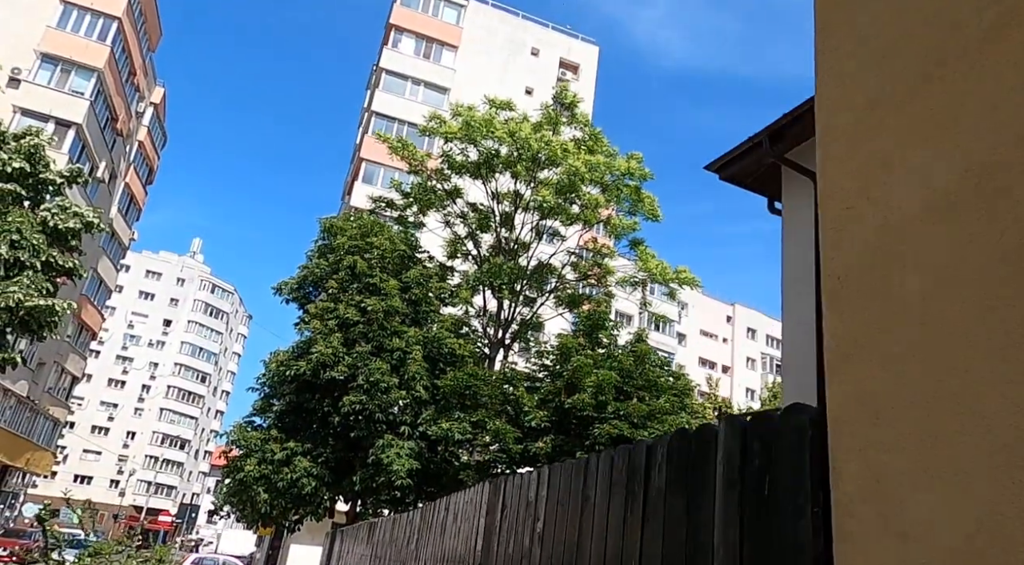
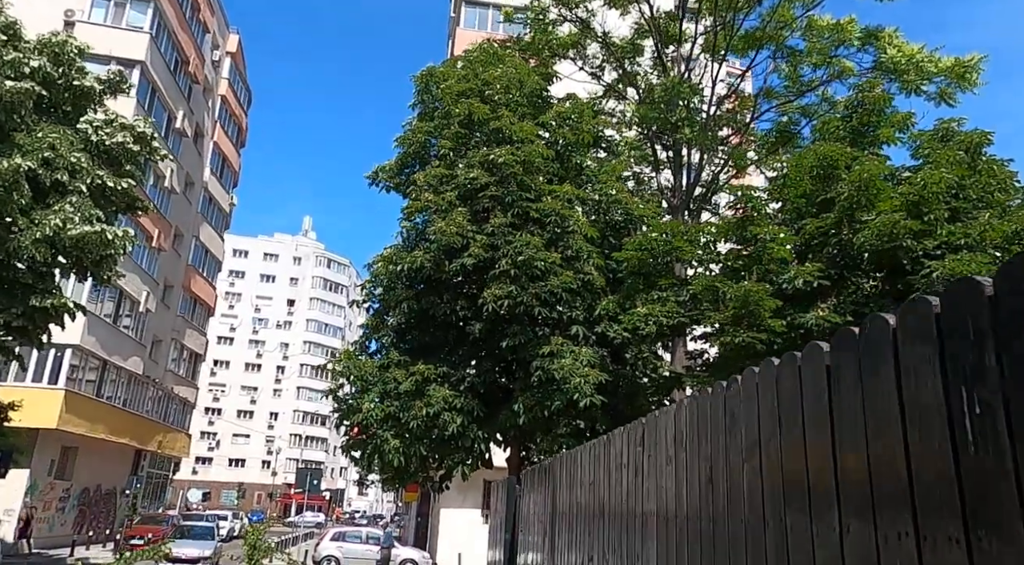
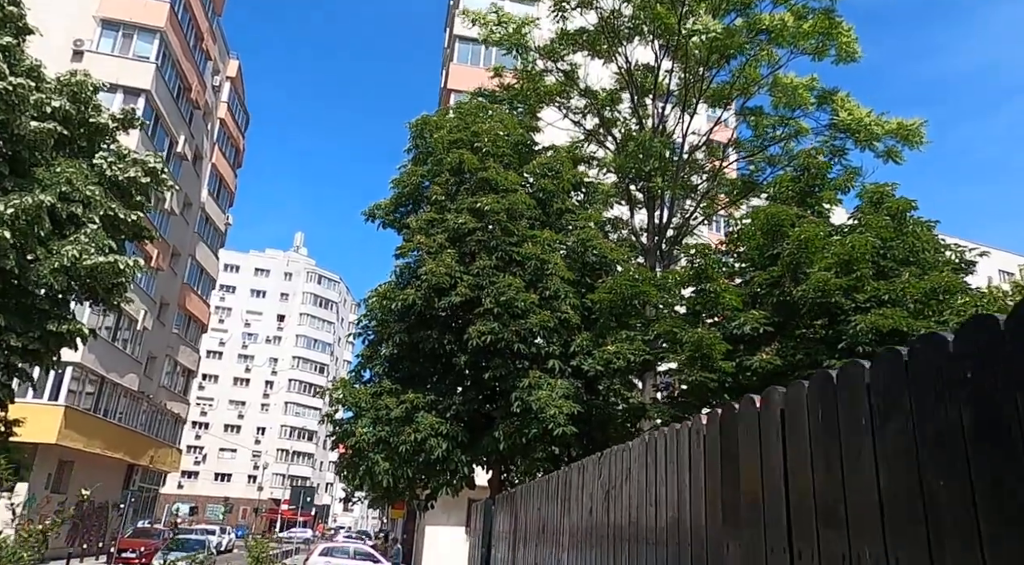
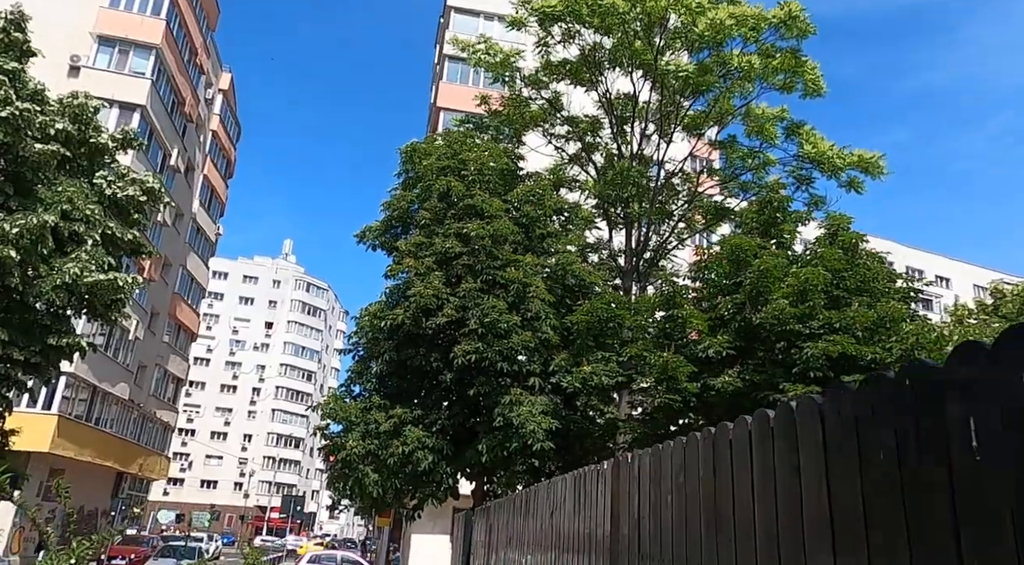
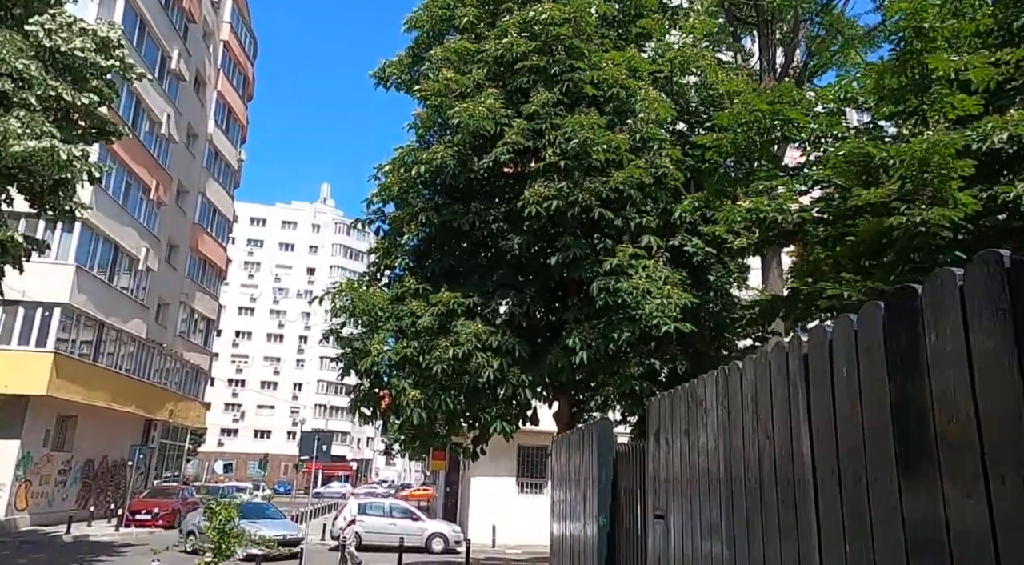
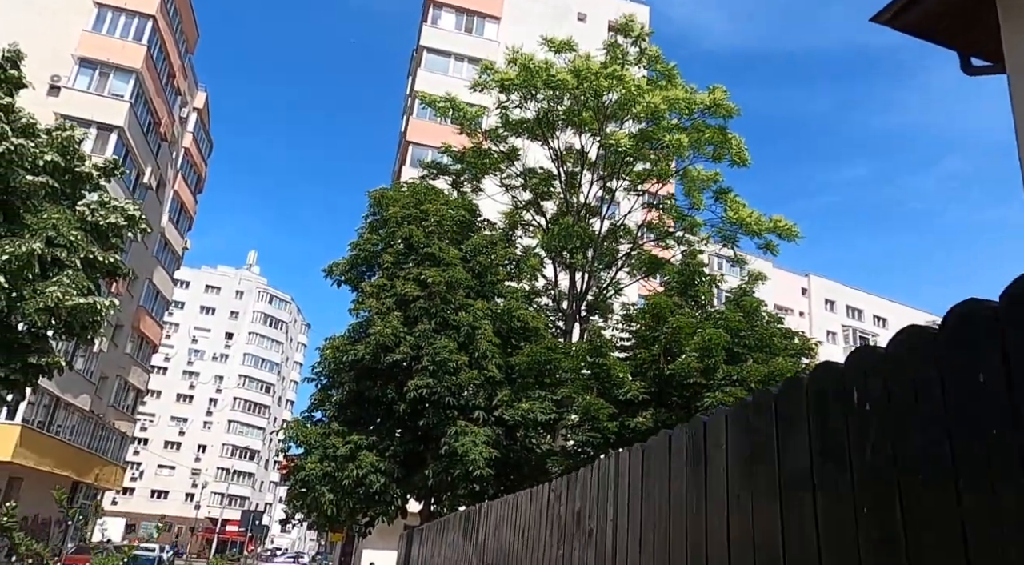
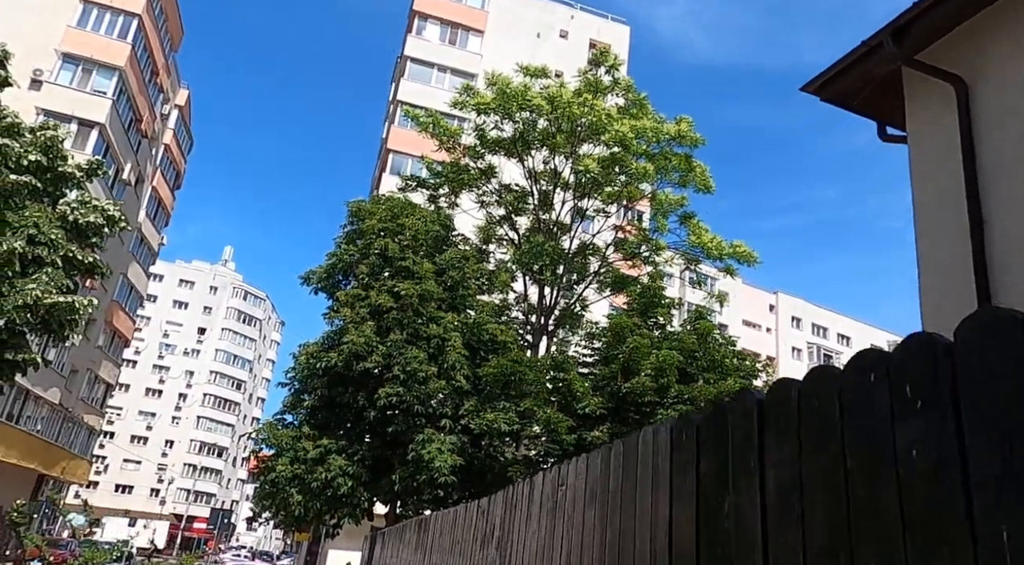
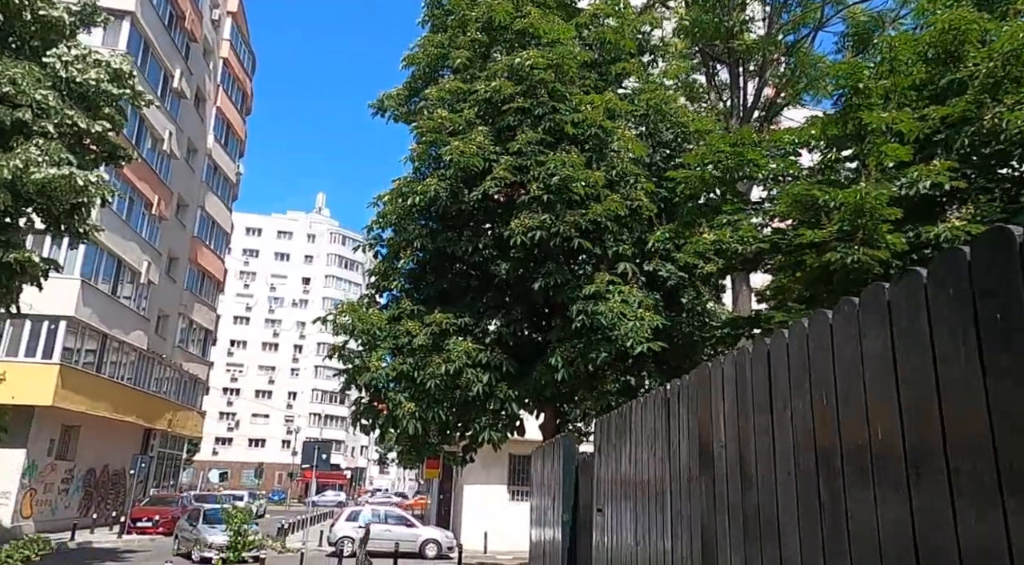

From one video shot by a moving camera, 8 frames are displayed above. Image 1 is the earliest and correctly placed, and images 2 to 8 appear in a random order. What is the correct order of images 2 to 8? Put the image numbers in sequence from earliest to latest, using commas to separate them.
7, 6, 4, 3, 2, 8, 5
